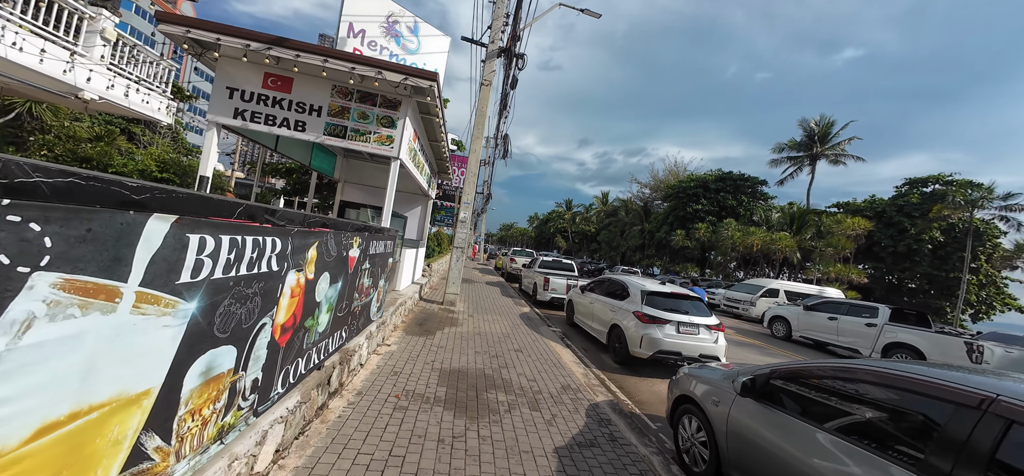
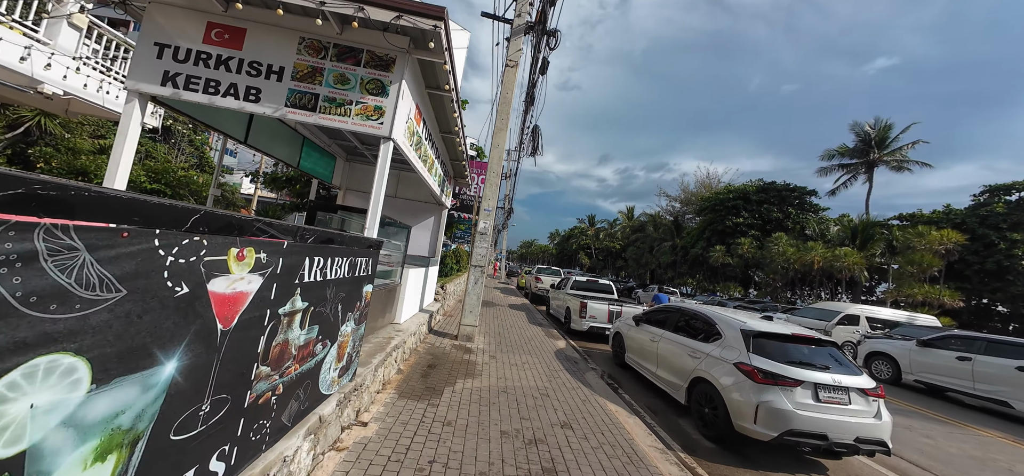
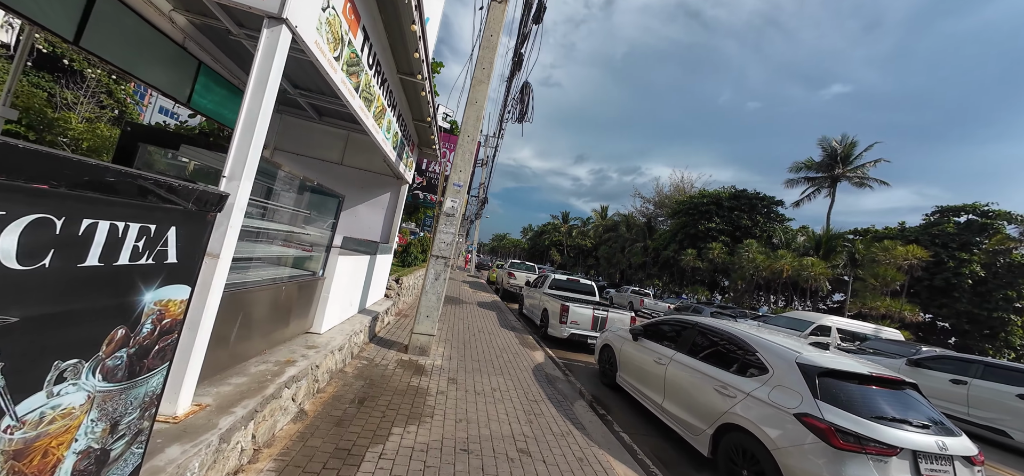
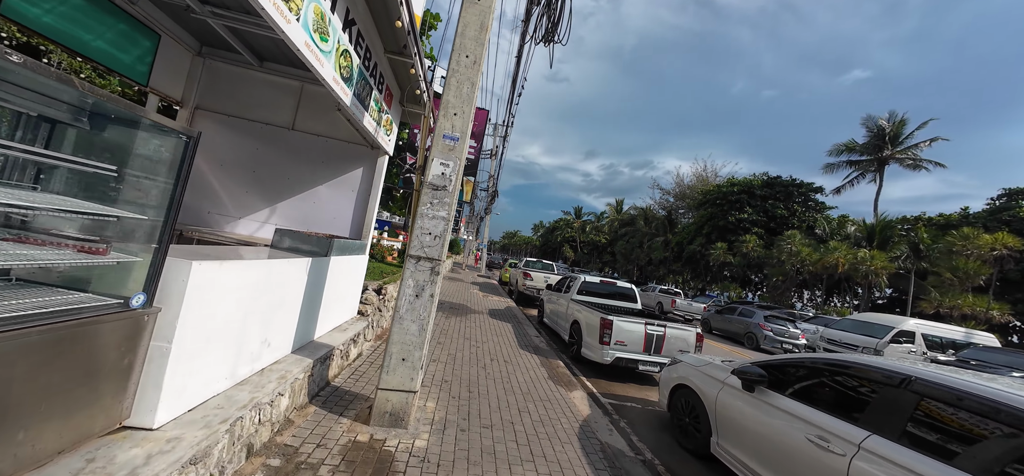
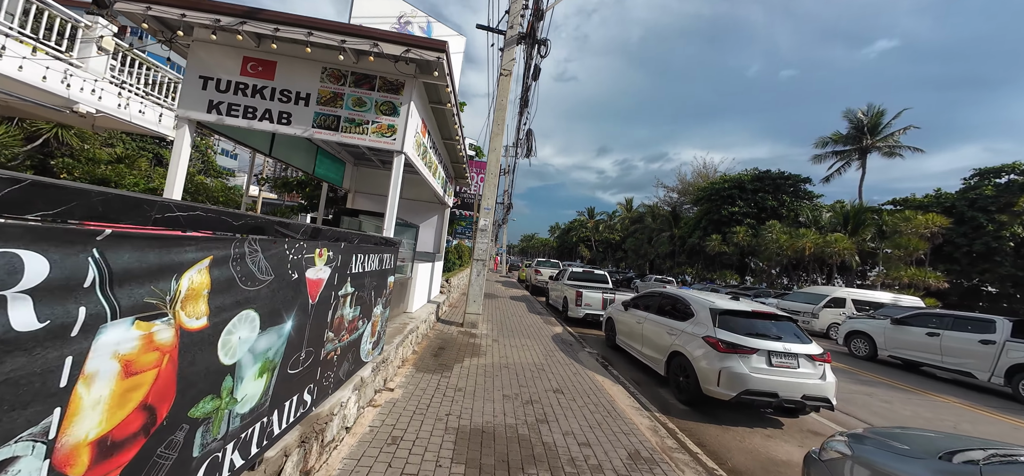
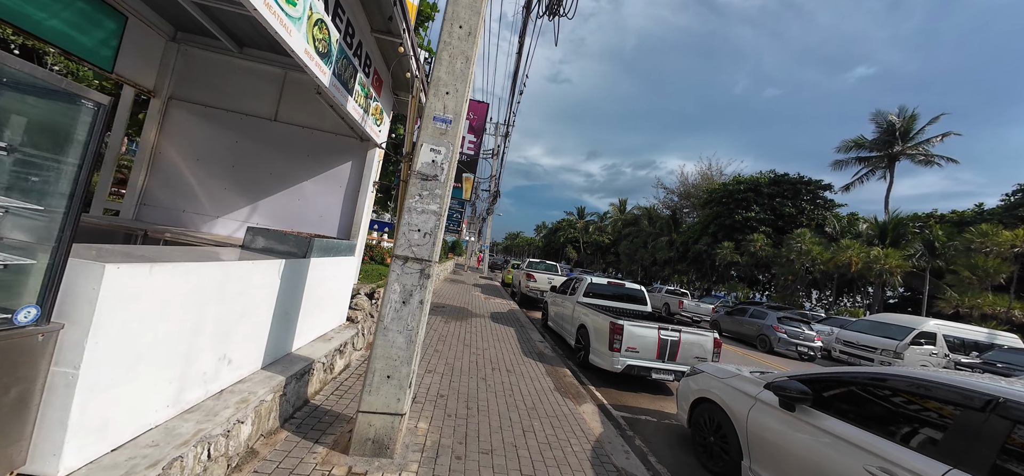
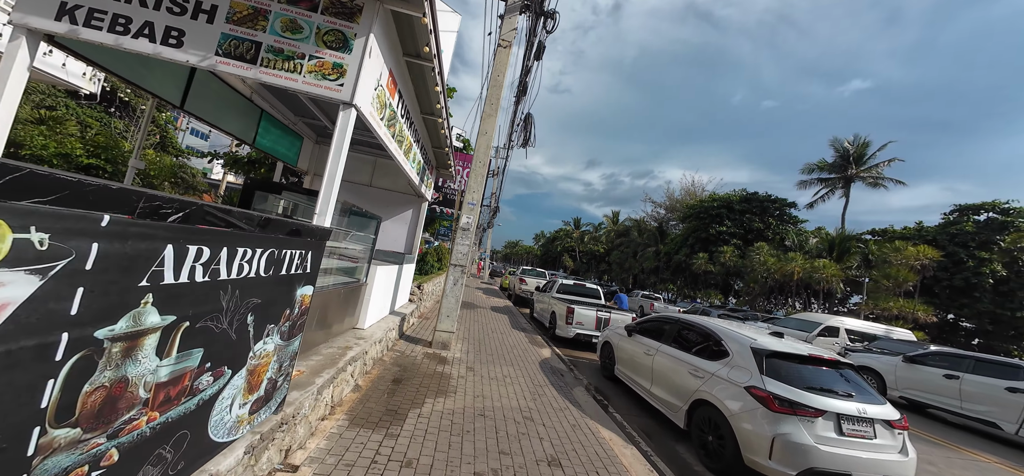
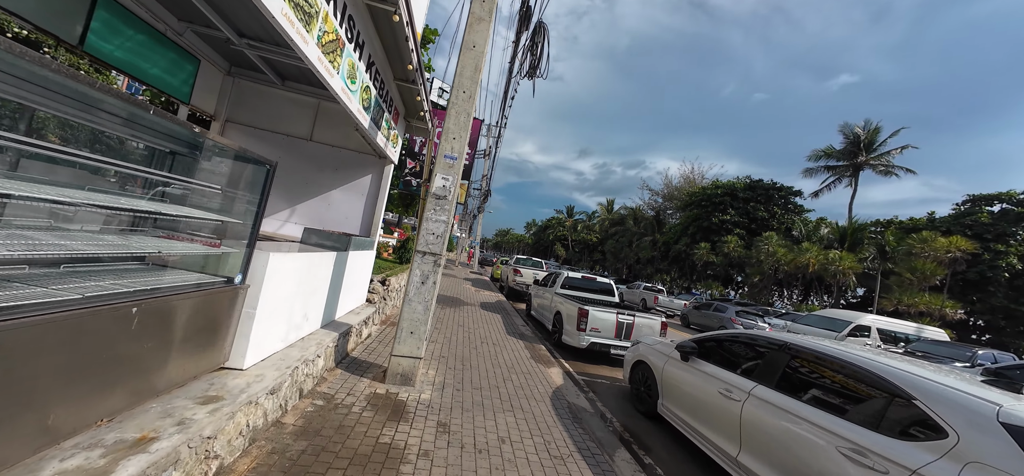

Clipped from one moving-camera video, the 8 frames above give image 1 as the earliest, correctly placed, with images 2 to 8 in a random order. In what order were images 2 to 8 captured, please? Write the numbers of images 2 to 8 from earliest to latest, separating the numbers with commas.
5, 2, 7, 3, 8, 4, 6
